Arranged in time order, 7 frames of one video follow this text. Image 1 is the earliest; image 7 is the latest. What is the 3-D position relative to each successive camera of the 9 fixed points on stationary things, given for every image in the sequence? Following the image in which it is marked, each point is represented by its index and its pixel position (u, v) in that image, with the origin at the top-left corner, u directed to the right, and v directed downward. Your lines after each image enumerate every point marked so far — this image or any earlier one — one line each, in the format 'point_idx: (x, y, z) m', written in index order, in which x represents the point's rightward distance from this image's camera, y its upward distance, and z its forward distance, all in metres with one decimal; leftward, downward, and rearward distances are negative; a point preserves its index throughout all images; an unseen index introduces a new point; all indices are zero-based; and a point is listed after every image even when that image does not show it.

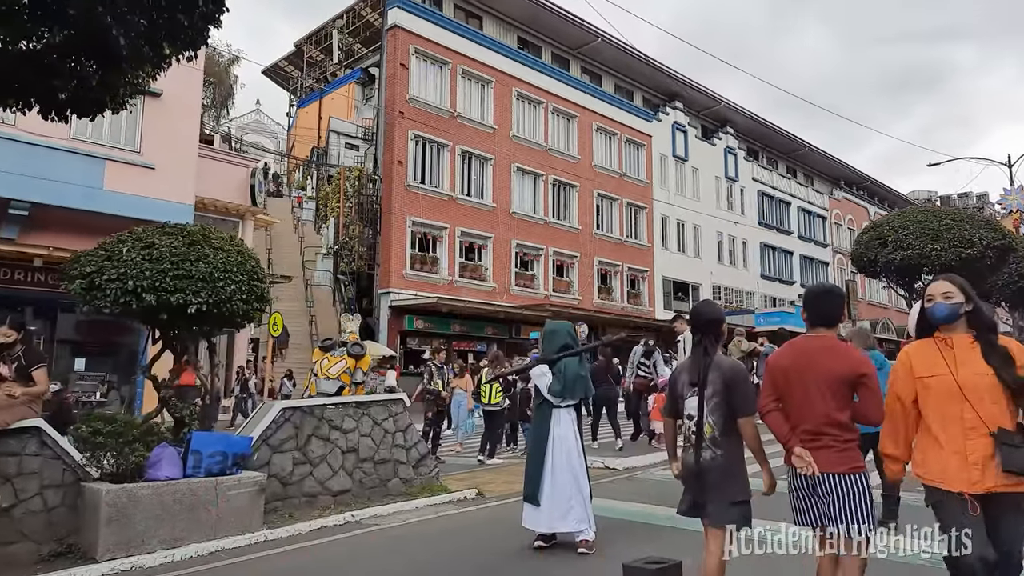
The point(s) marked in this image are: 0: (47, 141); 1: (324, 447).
0: (-9.7, +3.1, +15.0) m
1: (-1.7, -1.5, +6.6) m
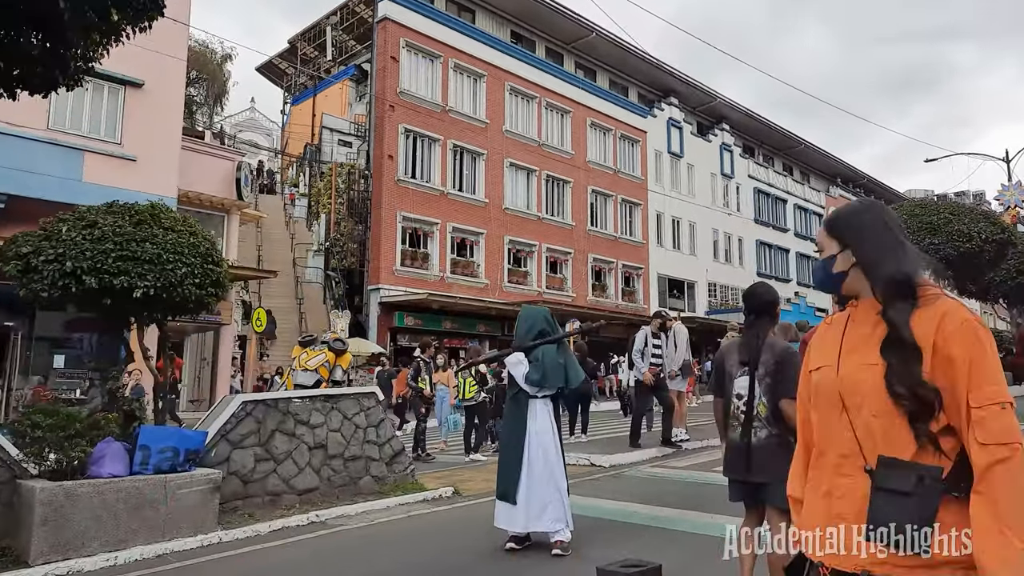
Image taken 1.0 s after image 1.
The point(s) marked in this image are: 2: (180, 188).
0: (-10.0, +3.2, +14.6) m
1: (-1.9, -1.3, +6.2) m
2: (-8.3, +2.5, +17.8) m
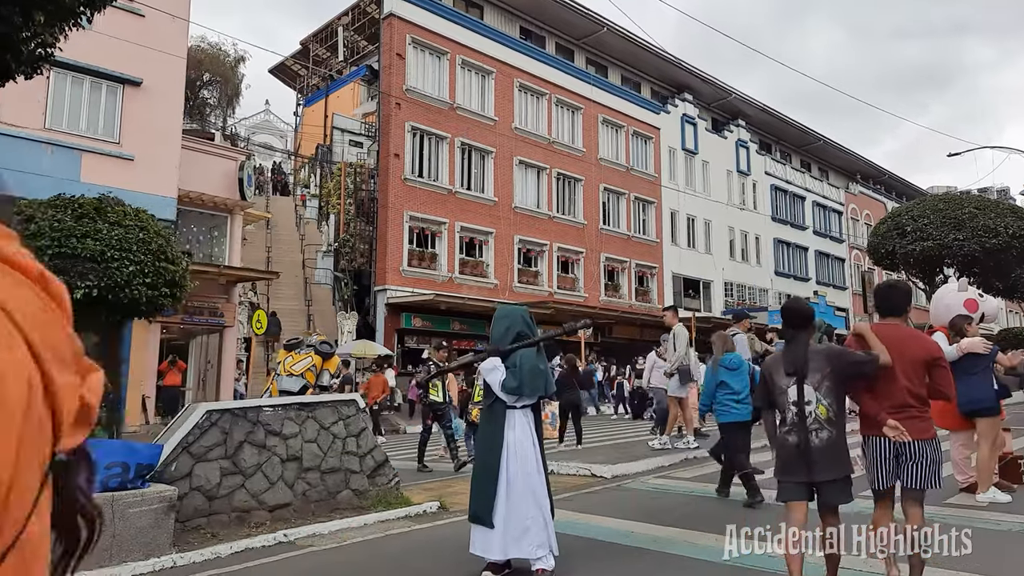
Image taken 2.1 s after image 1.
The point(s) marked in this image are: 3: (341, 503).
0: (-9.9, +3.2, +14.3) m
1: (-2.1, -1.3, +5.7) m
2: (-8.1, +2.4, +17.5) m
3: (-1.5, -1.9, +6.2) m
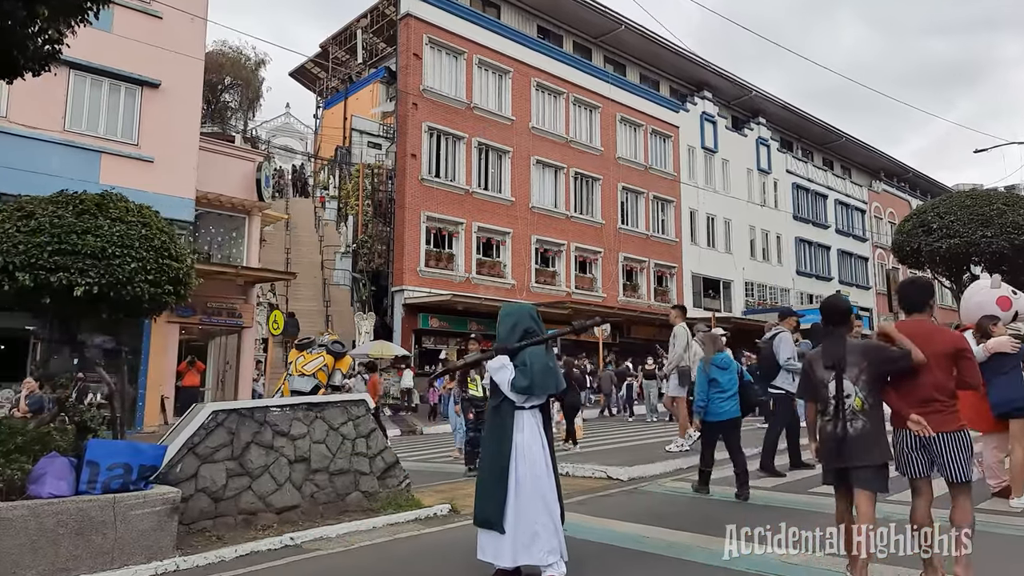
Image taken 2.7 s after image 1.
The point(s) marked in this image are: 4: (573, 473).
0: (-9.6, +3.2, +14.4) m
1: (-2.0, -1.3, +5.6) m
2: (-7.7, +2.4, +17.6) m
3: (-1.4, -1.9, +6.1) m
4: (+0.7, -2.1, +8.2) m
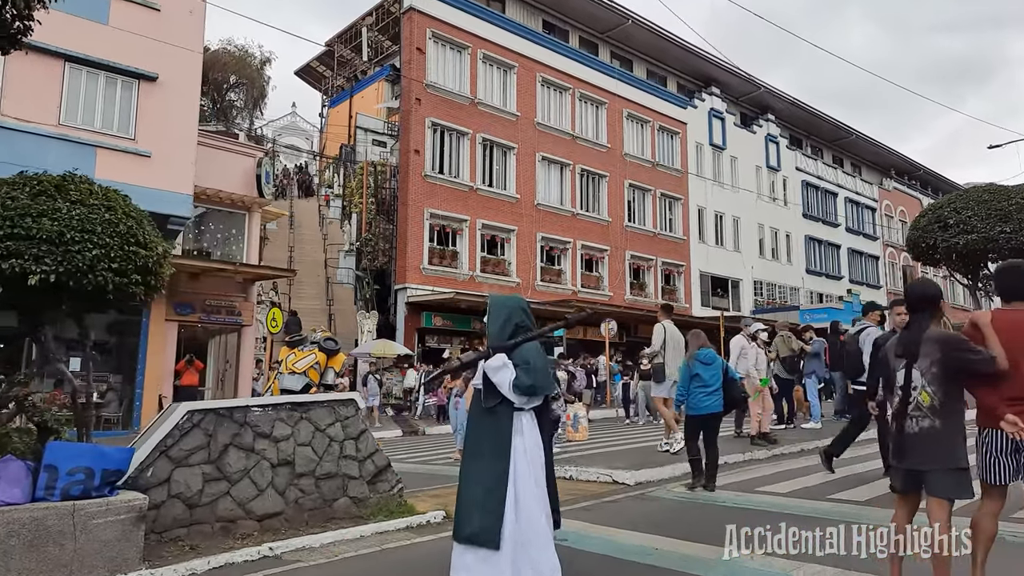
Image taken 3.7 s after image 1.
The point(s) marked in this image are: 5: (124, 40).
0: (-9.5, +3.2, +14.1) m
1: (-2.0, -1.3, +5.3) m
2: (-7.6, +2.5, +17.2) m
3: (-1.4, -1.8, +5.7) m
4: (+0.7, -2.1, +7.8) m
5: (-8.4, +5.4, +15.4) m
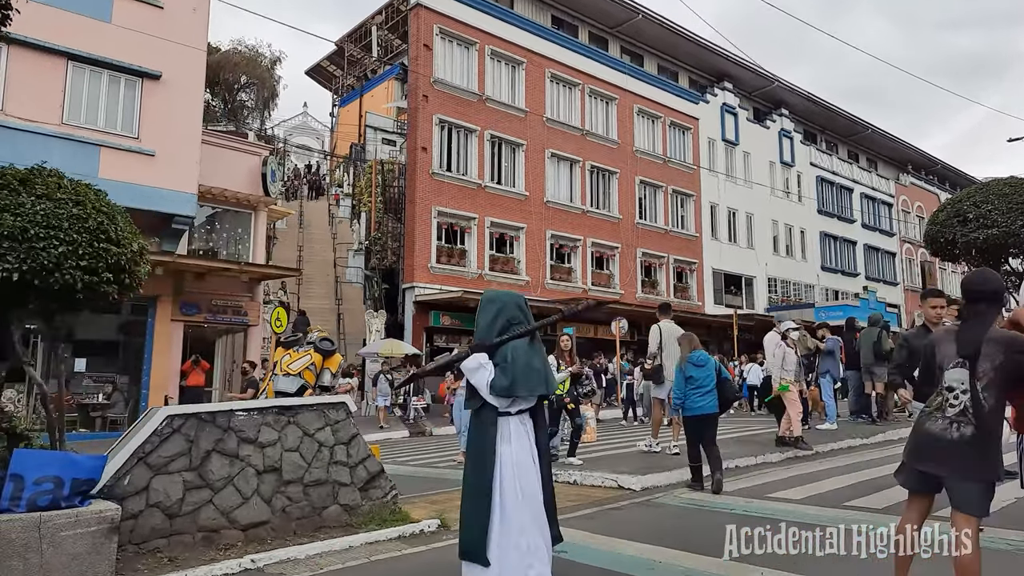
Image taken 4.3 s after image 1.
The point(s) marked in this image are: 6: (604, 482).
0: (-9.4, +3.2, +14.0) m
1: (-2.0, -1.3, +5.0) m
2: (-7.4, +2.5, +17.1) m
3: (-1.4, -1.8, +5.4) m
4: (+0.7, -2.0, +7.5) m
5: (-8.3, +5.4, +15.3) m
6: (+0.9, -2.0, +7.2) m
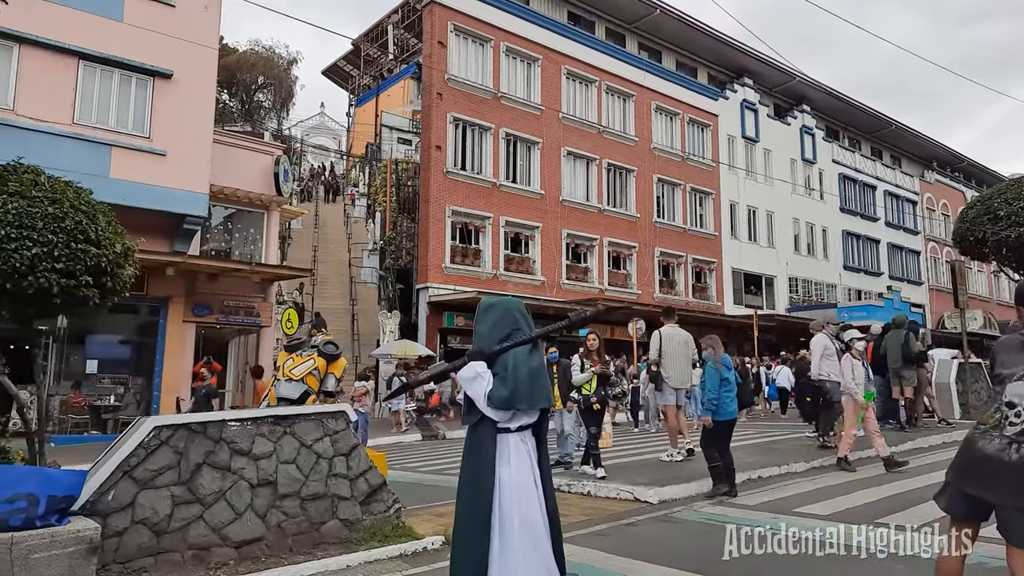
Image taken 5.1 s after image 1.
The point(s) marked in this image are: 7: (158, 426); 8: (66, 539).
0: (-9.1, +3.2, +13.9) m
1: (-1.9, -1.3, +4.8) m
2: (-7.1, +2.5, +16.9) m
3: (-1.4, -1.8, +5.2) m
4: (+0.8, -2.1, +7.2) m
5: (-8.0, +5.3, +15.1) m
6: (+1.0, -2.0, +6.8) m
7: (-2.3, -0.9, +4.6) m
8: (-2.4, -1.3, +3.8) m
